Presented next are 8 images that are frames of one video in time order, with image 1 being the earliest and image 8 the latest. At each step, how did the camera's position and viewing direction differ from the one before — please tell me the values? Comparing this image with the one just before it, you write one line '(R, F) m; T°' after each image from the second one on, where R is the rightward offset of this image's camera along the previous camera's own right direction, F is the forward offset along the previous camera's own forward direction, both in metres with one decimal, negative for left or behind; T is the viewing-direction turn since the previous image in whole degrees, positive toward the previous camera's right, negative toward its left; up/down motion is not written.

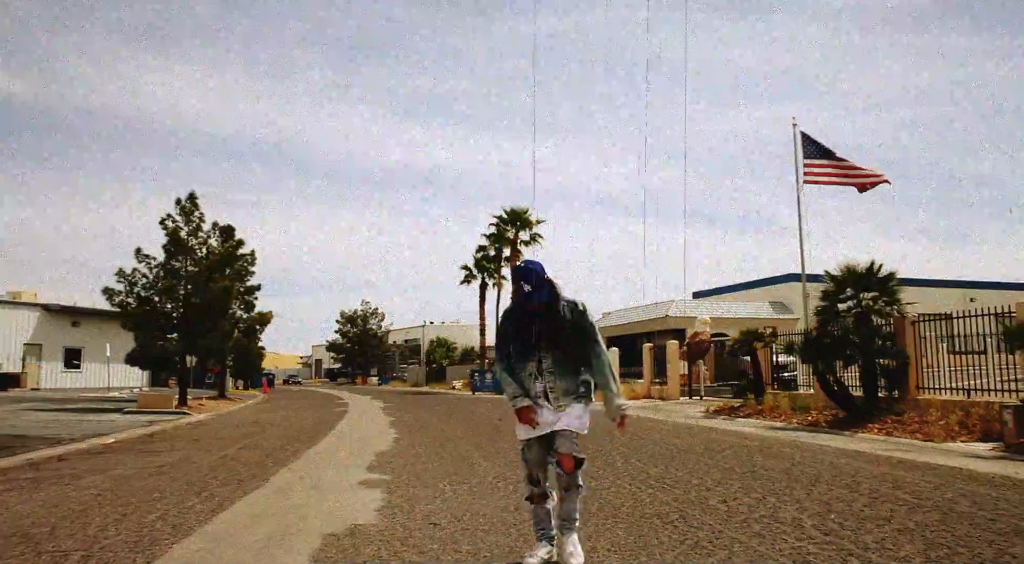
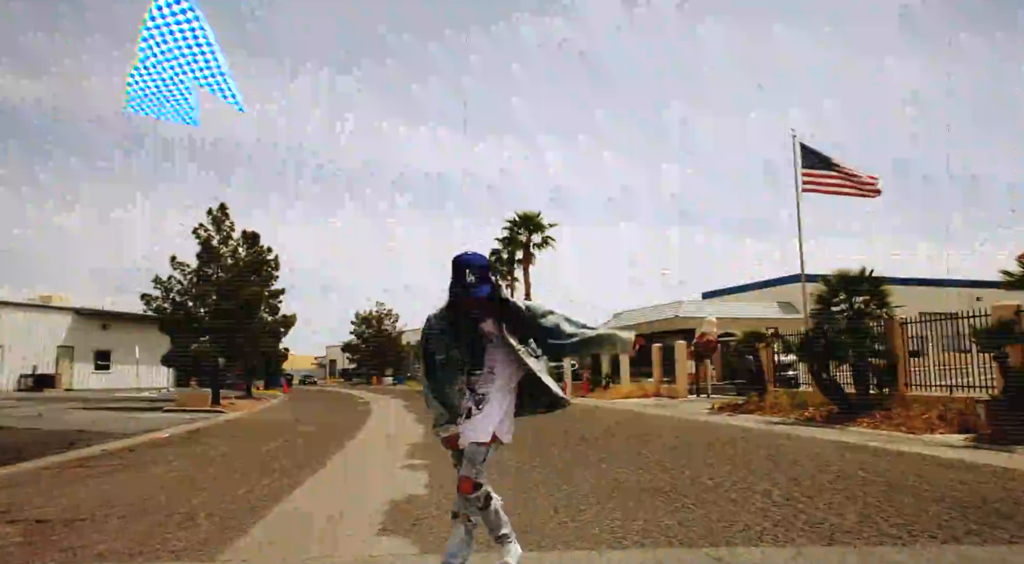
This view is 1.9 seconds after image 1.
(-0.1, -1.1) m; -1°
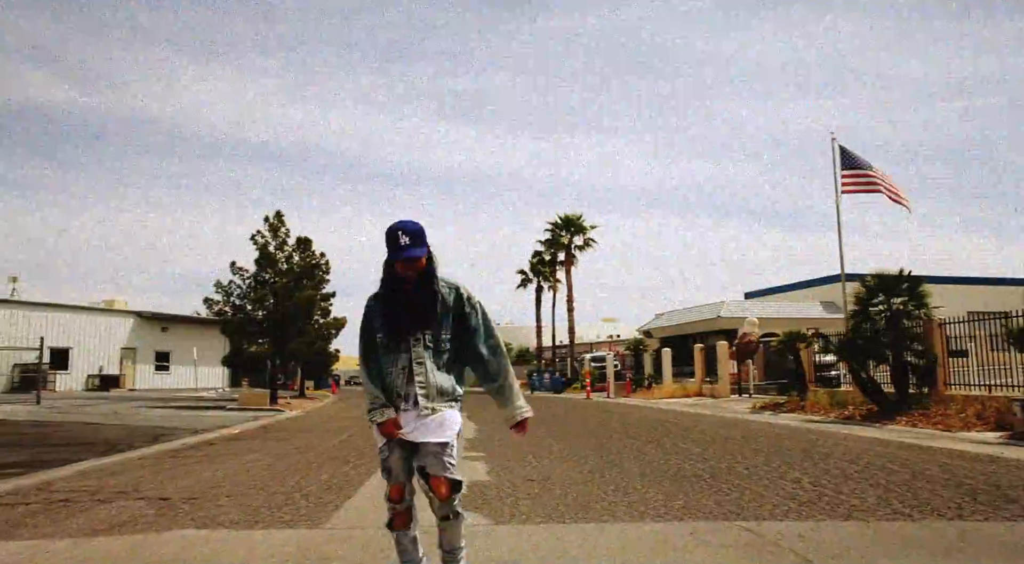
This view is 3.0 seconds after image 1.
(-0.1, -0.7) m; -3°
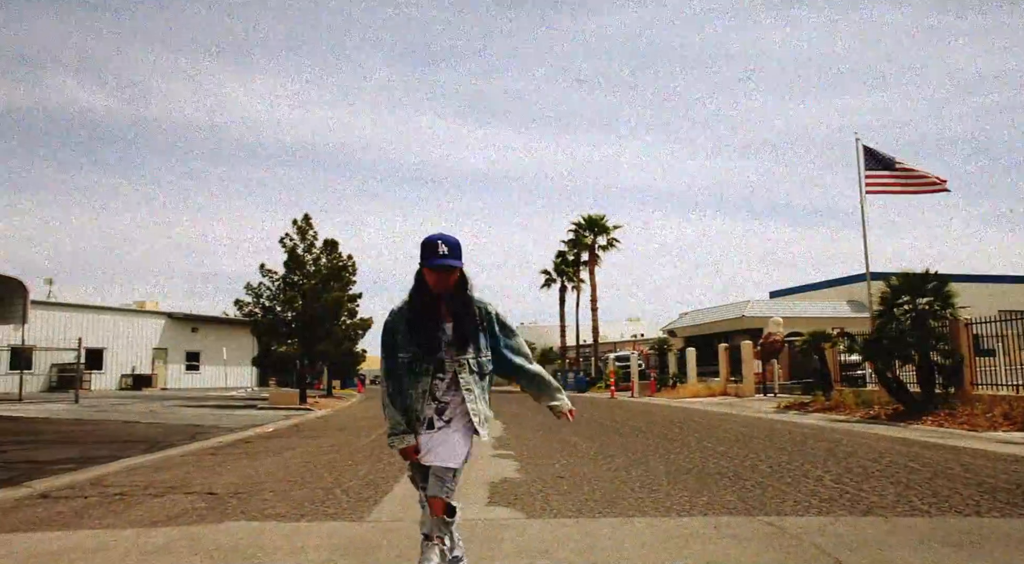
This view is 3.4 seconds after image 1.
(-0.1, -0.3) m; -2°
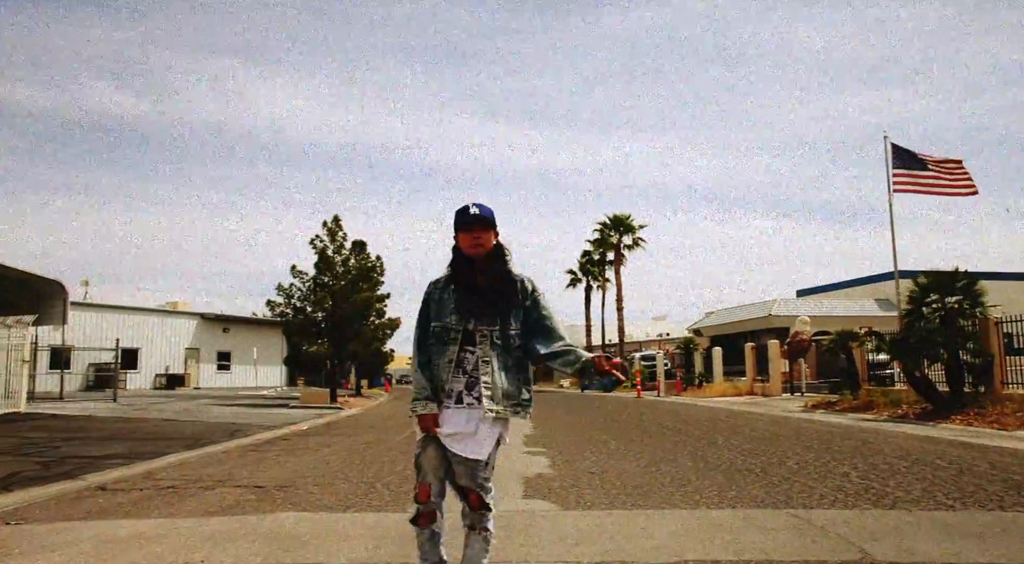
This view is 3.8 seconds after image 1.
(-0.1, -0.3) m; -2°
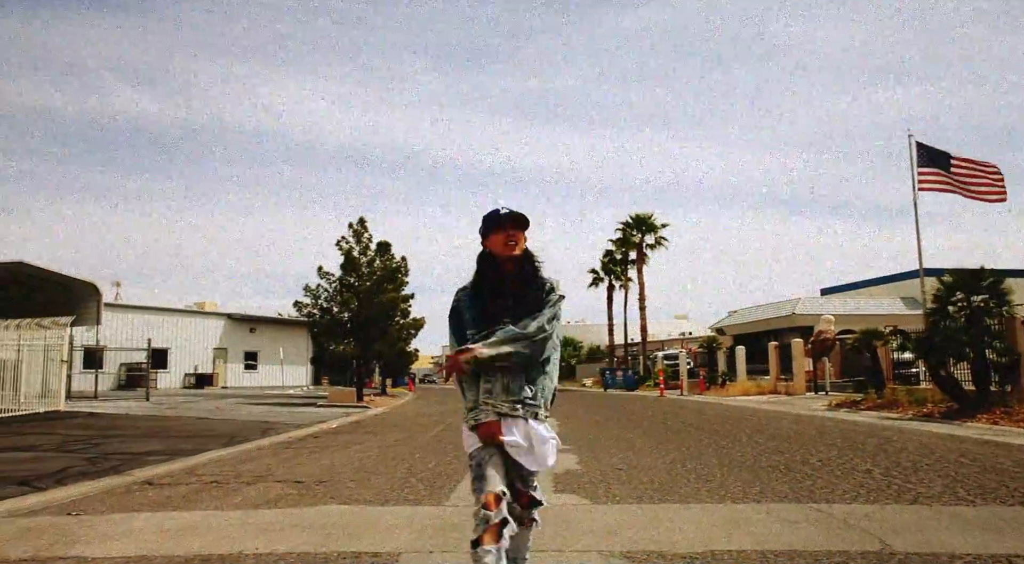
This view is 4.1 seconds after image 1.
(-0.1, -0.2) m; -2°
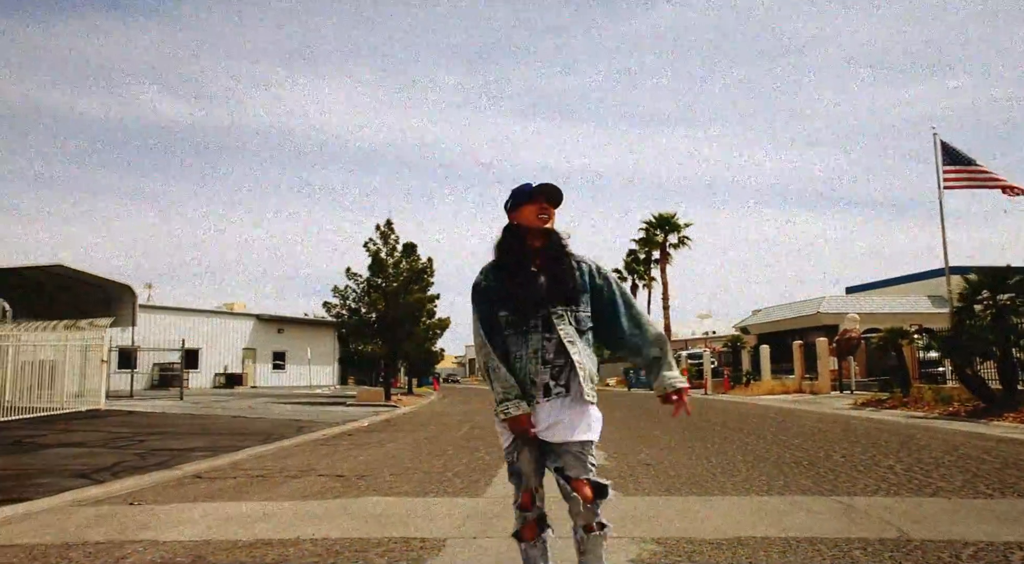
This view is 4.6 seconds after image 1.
(-0.1, -0.3) m; -2°
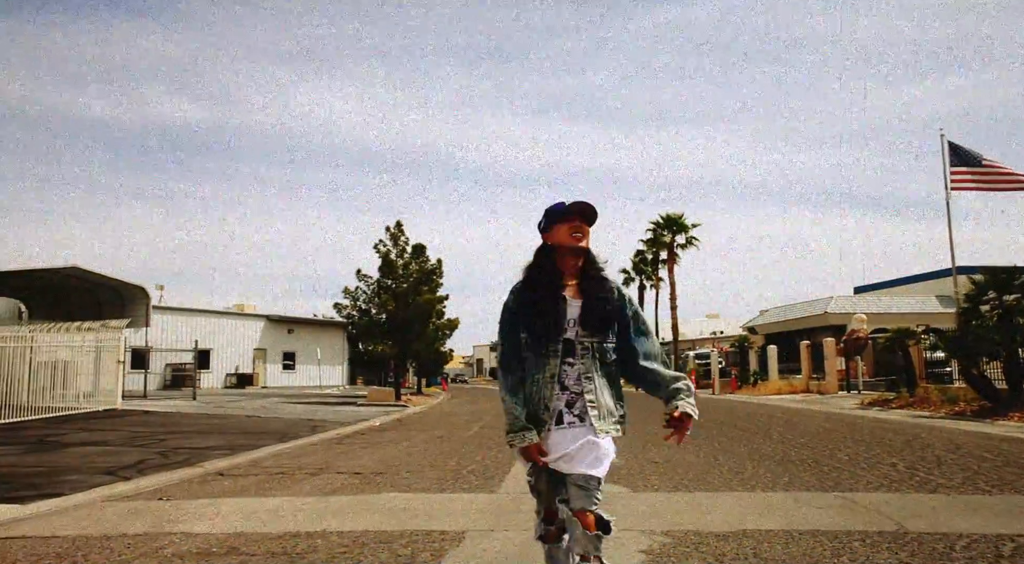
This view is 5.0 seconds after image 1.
(-0.1, -0.2) m; -1°
